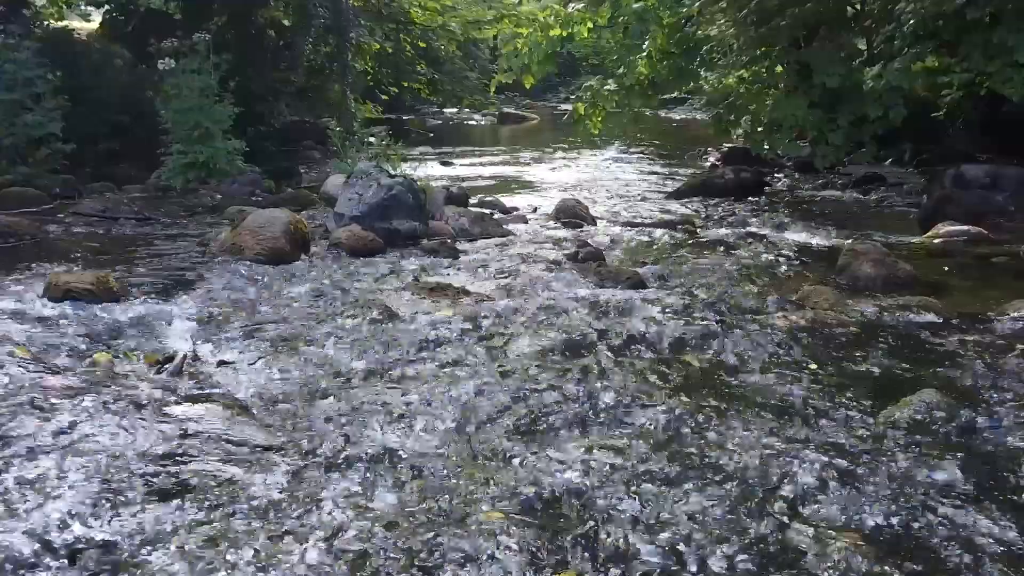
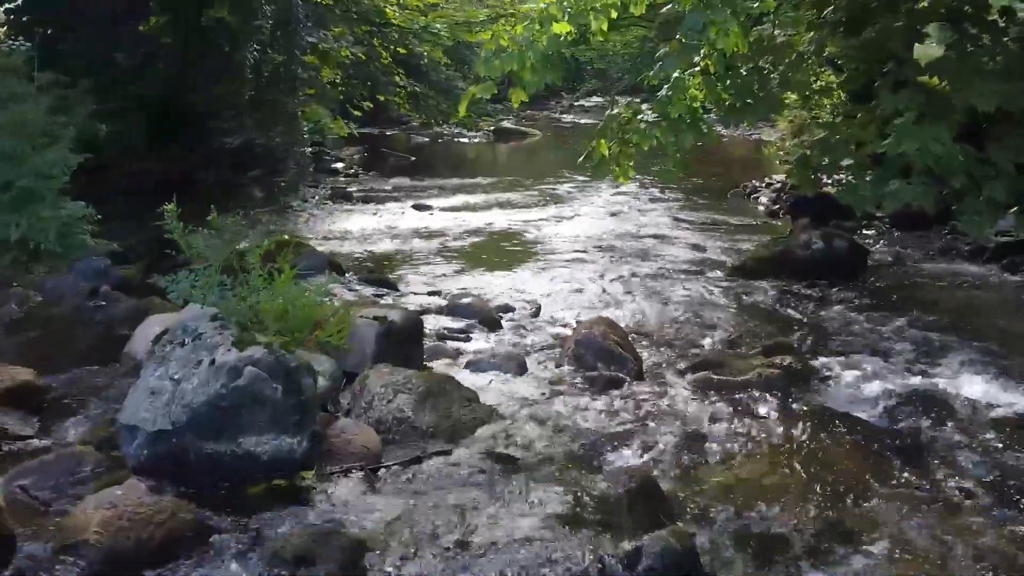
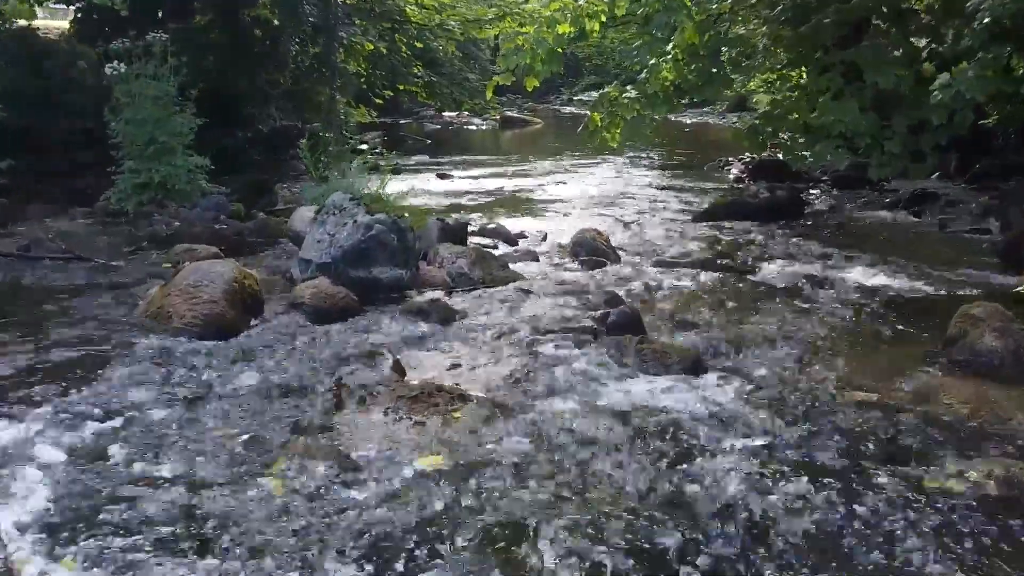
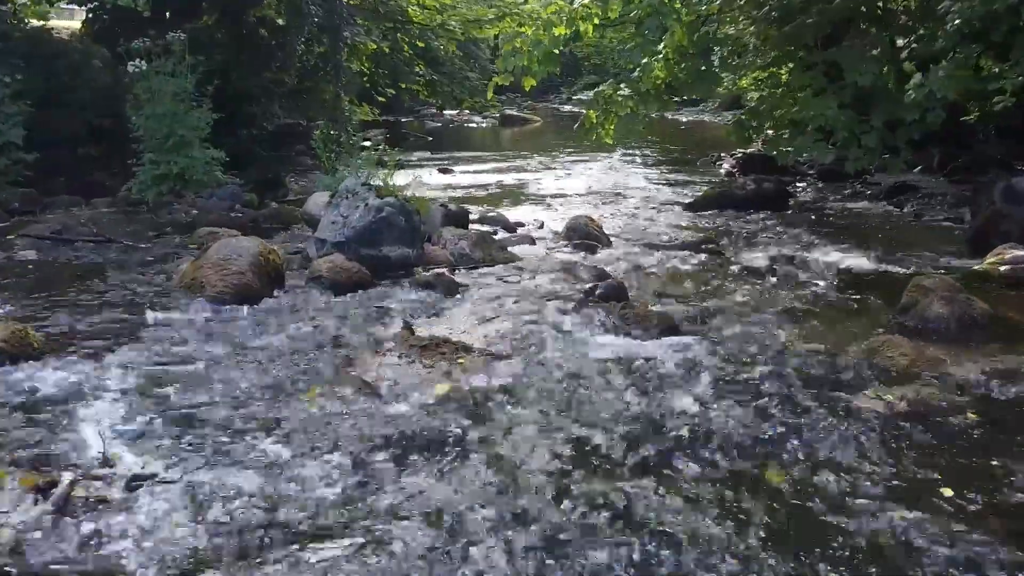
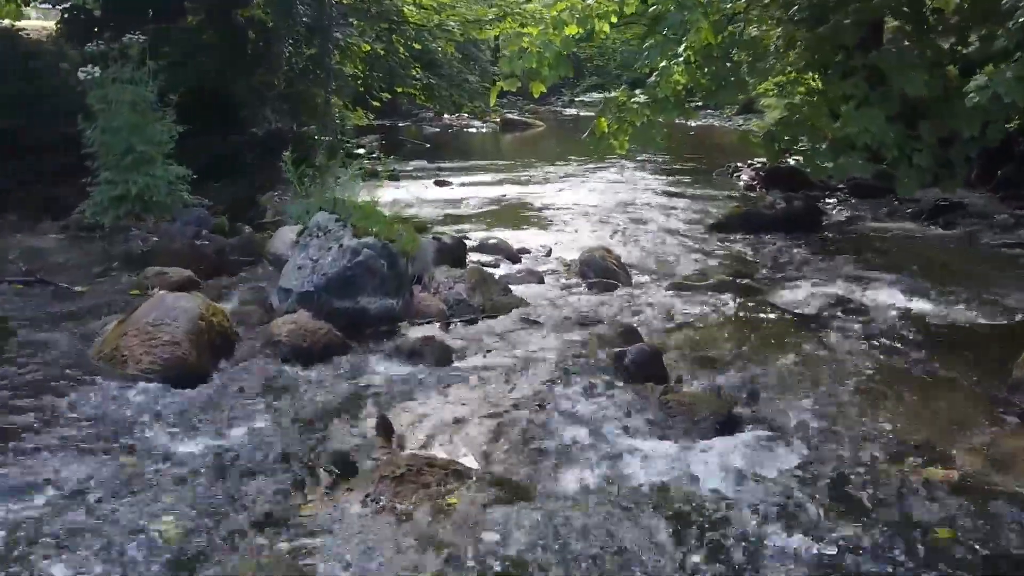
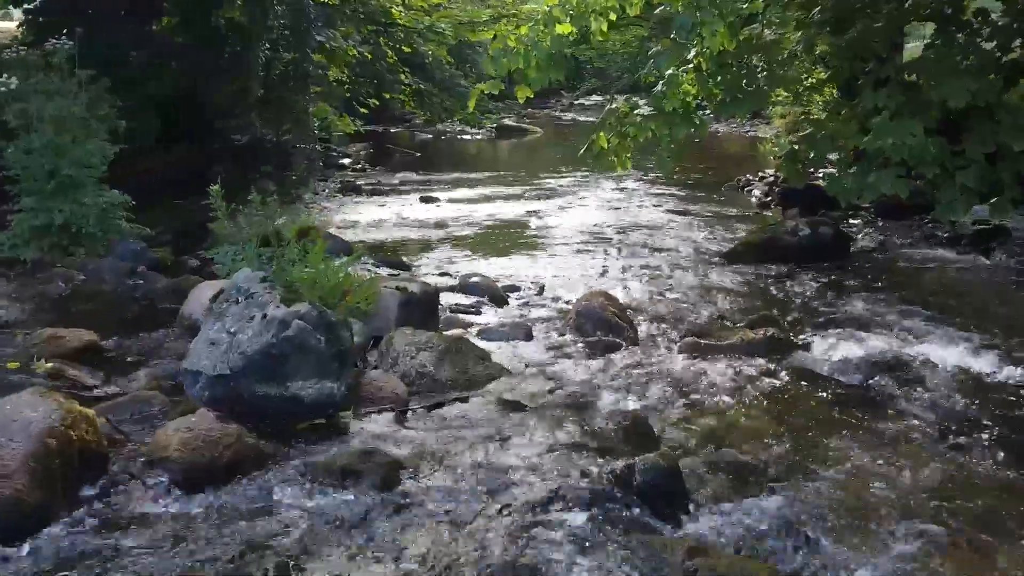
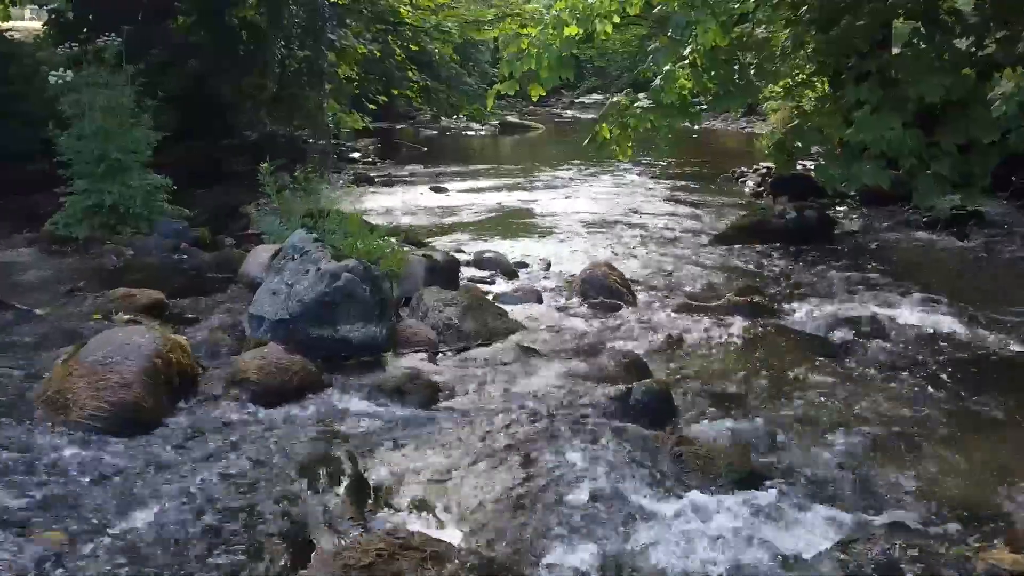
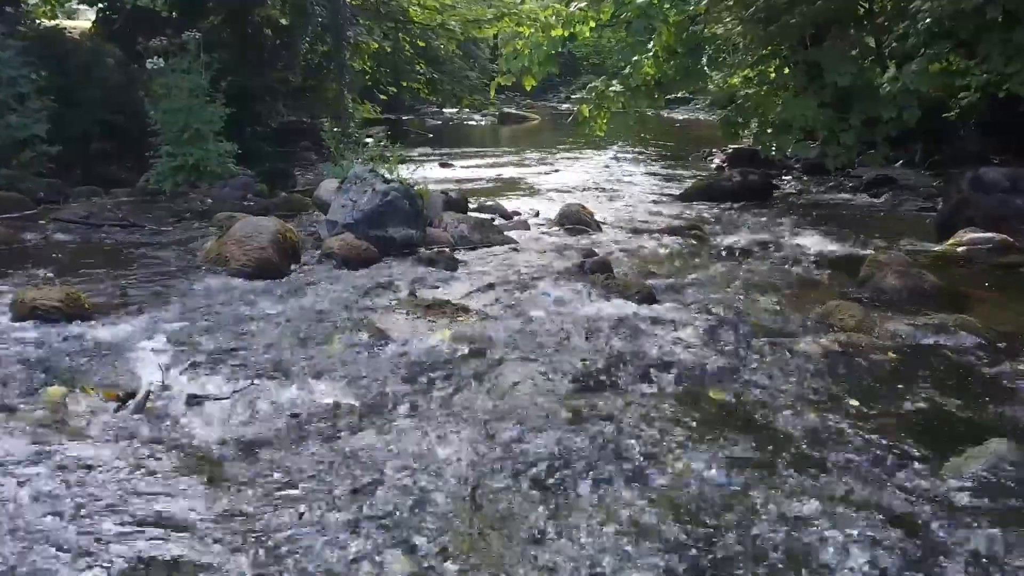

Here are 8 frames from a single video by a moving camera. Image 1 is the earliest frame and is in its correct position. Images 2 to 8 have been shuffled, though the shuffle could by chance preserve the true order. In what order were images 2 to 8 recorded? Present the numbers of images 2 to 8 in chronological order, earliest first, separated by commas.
8, 4, 3, 5, 7, 6, 2
